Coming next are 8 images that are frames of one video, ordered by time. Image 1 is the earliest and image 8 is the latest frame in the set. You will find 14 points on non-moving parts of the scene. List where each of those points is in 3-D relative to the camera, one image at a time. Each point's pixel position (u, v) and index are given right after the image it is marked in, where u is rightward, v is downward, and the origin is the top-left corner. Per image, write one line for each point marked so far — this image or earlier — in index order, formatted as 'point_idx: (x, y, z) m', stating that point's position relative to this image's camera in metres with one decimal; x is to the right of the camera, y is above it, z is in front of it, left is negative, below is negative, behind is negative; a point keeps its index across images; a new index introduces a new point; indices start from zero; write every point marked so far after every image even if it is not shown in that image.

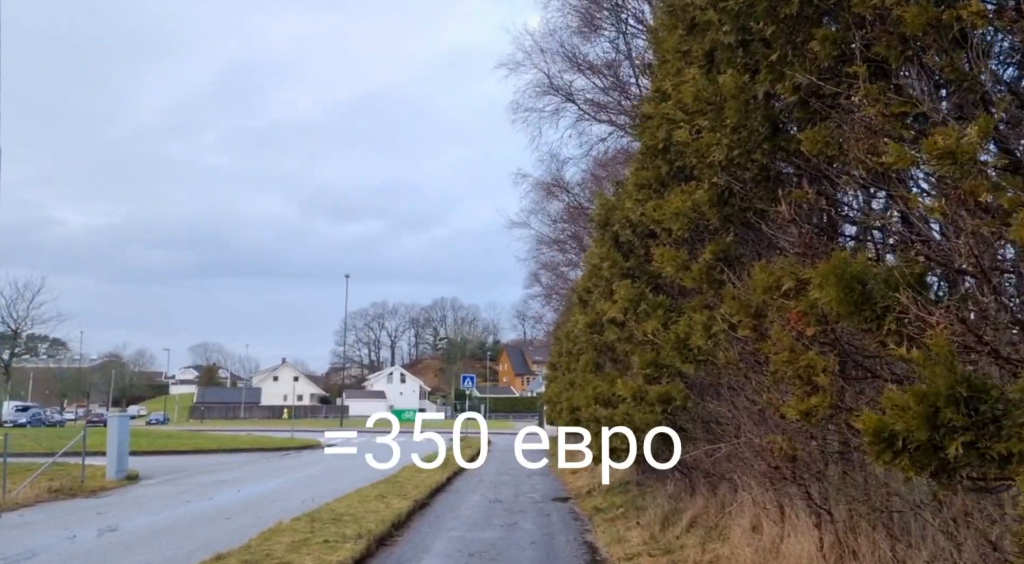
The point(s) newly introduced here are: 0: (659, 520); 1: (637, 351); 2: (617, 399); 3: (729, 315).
0: (+1.9, -3.1, +14.3) m
1: (+1.3, -0.7, +11.4) m
2: (+1.6, -1.7, +15.8) m
3: (+1.6, -0.2, +8.1) m
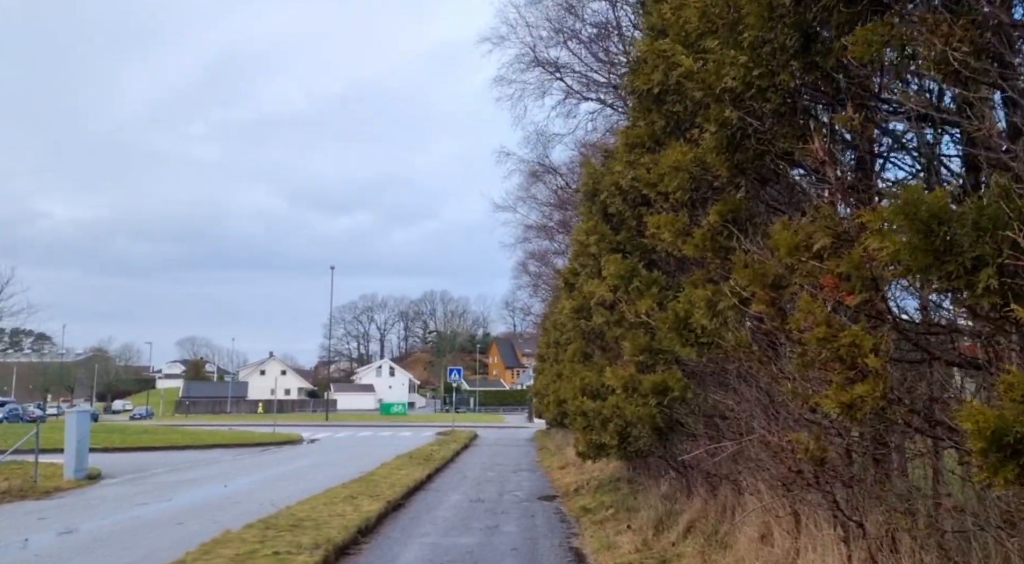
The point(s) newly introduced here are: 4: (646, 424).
0: (+1.6, -2.8, +12.9) m
1: (+1.1, -0.5, +10.0) m
2: (+1.3, -1.4, +14.4) m
3: (+1.4, 0.0, +6.7) m
4: (+1.3, -1.3, +10.4) m
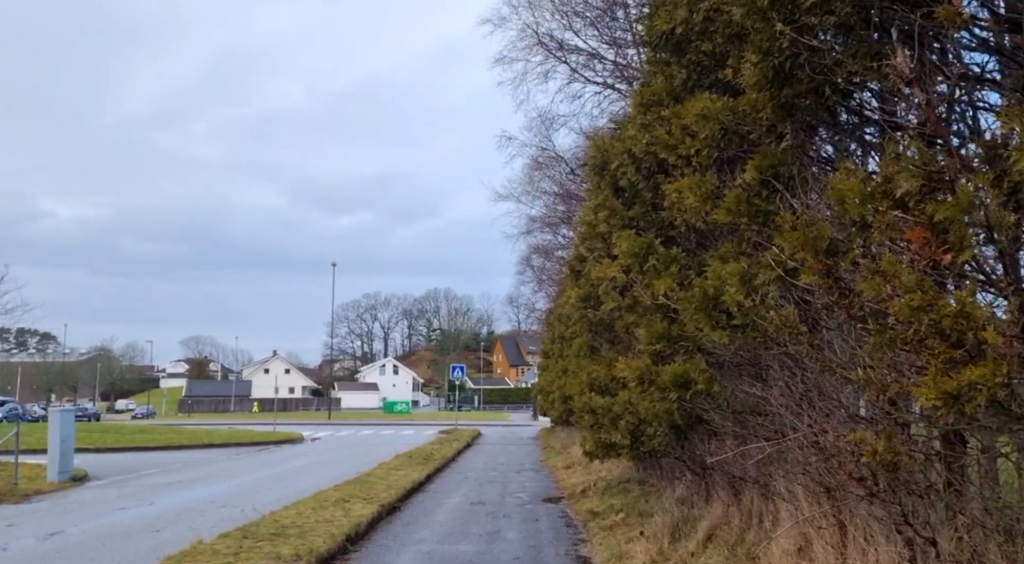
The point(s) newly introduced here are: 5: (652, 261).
0: (+1.7, -2.7, +11.8) m
1: (+1.1, -0.3, +8.8) m
2: (+1.3, -1.2, +13.2) m
3: (+1.4, +0.1, +5.6) m
4: (+1.3, -1.2, +9.3) m
5: (+1.1, +0.2, +8.6) m
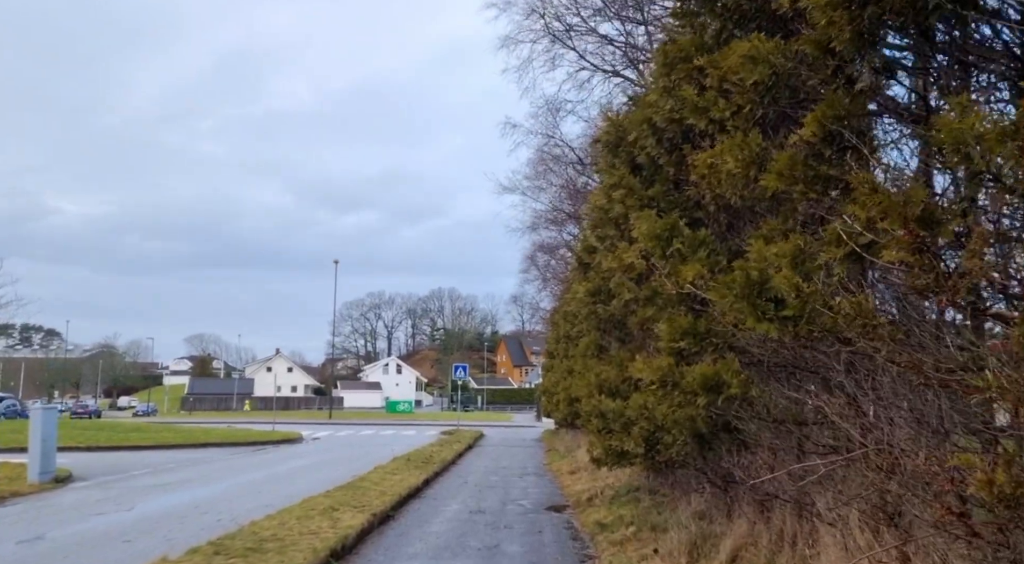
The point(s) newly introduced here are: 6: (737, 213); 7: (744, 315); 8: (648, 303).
0: (+1.7, -2.6, +10.6) m
1: (+1.1, -0.2, +7.7) m
2: (+1.4, -1.2, +12.0) m
3: (+1.4, +0.2, +4.4) m
4: (+1.3, -1.1, +8.1) m
5: (+1.1, +0.3, +7.4) m
6: (+1.5, +0.5, +7.3) m
7: (+1.2, -0.2, +5.5) m
8: (+1.1, -0.2, +8.8) m
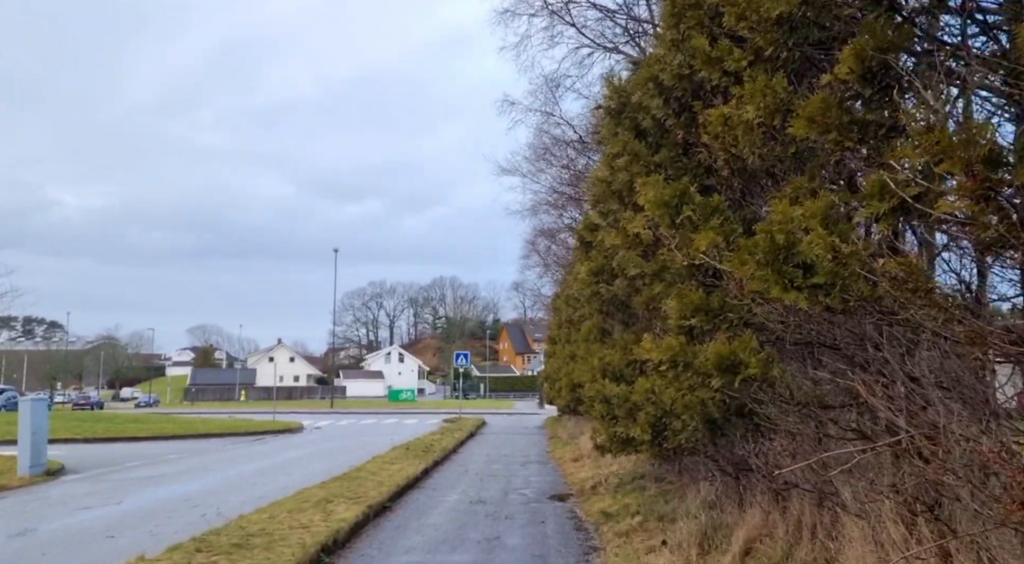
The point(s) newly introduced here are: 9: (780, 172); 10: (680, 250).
0: (+1.7, -2.4, +10.0) m
1: (+1.1, 0.0, +7.1) m
2: (+1.4, -0.9, +11.4) m
3: (+1.4, +0.4, +3.8) m
4: (+1.3, -0.9, +7.5) m
5: (+1.1, +0.4, +6.8) m
6: (+1.5, +0.6, +6.7) m
7: (+1.1, 0.0, +4.8) m
8: (+1.1, 0.0, +8.2) m
9: (+1.4, +0.6, +5.8) m
10: (+1.0, +0.2, +6.8) m
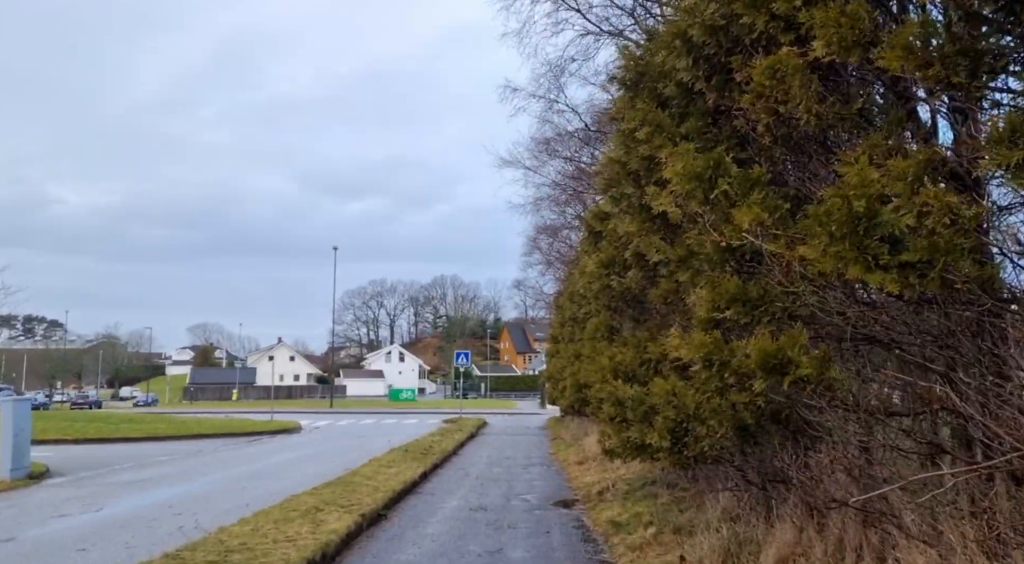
0: (+1.7, -2.3, +9.0) m
1: (+1.1, 0.0, +6.1) m
2: (+1.4, -0.8, +10.5) m
3: (+1.4, +0.4, +2.8) m
4: (+1.3, -0.8, +6.5) m
5: (+1.1, +0.5, +5.8) m
6: (+1.5, +0.7, +5.7) m
7: (+1.2, +0.1, +3.9) m
8: (+1.1, +0.1, +7.2) m
9: (+1.5, +0.6, +4.8) m
10: (+1.1, +0.3, +5.8) m
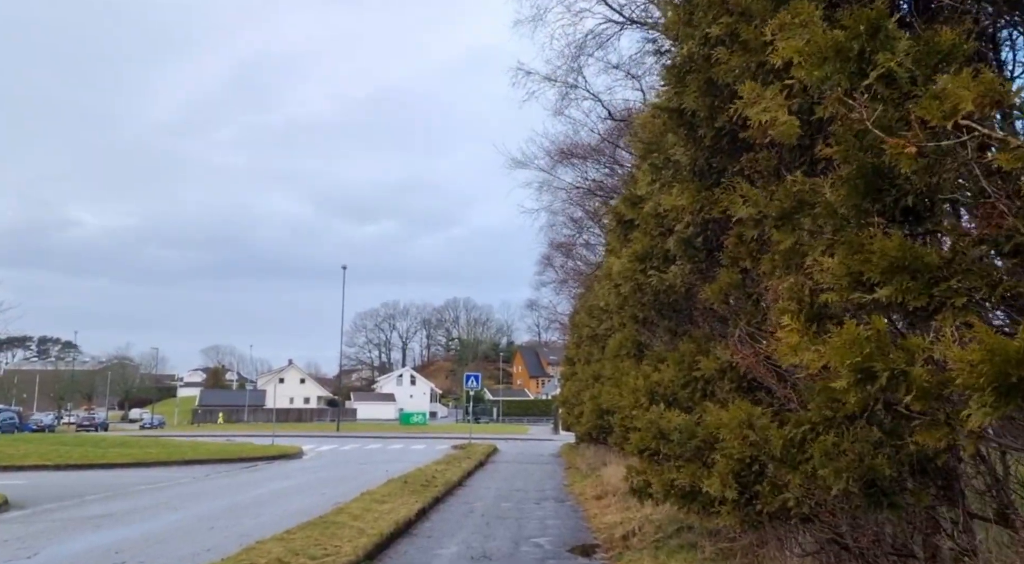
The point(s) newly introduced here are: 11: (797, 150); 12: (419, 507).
0: (+1.7, -2.2, +6.4) m
1: (+1.1, +0.2, +3.6) m
2: (+1.5, -0.8, +7.9) m
3: (+1.4, +0.7, +0.3) m
4: (+1.3, -0.7, +4.0) m
5: (+1.1, +0.7, +3.3) m
6: (+1.5, +0.9, +3.2) m
7: (+1.2, +0.3, +1.4) m
8: (+1.1, +0.2, +4.7) m
9: (+1.4, +0.8, +2.3) m
10: (+1.1, +0.4, +3.3) m
11: (+1.6, +0.8, +6.1) m
12: (-1.5, -3.7, +17.9) m
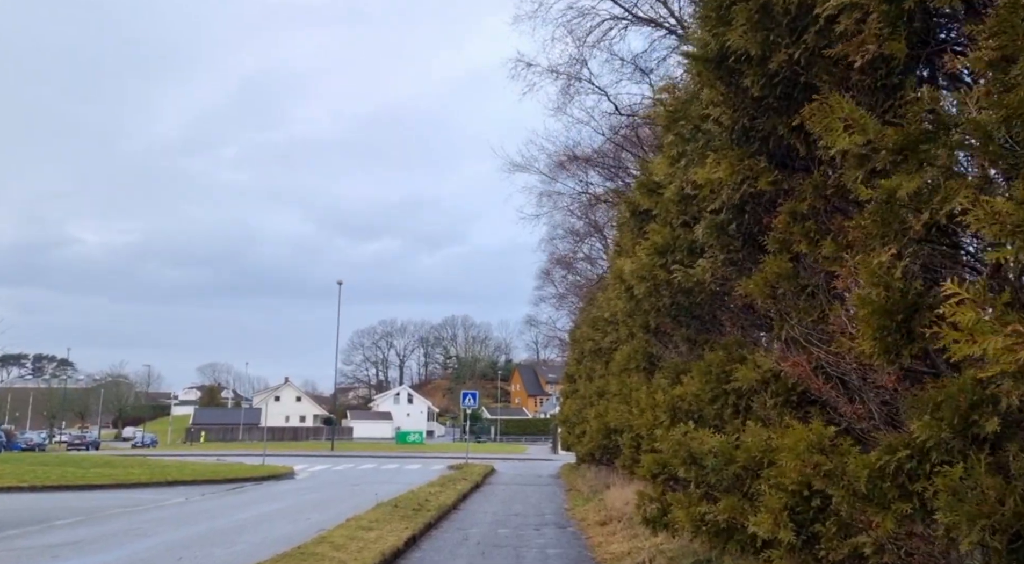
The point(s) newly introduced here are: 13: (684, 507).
0: (+1.7, -2.1, +5.0) m
1: (+1.1, +0.3, +2.2) m
2: (+1.4, -0.8, +6.5) m
3: (+1.4, +0.8, -1.1) m
4: (+1.3, -0.6, +2.6) m
5: (+1.1, +0.8, +1.9) m
6: (+1.5, +1.0, +1.9) m
7: (+1.2, +0.4, 0.0) m
8: (+1.1, +0.3, +3.3) m
9: (+1.5, +0.9, +0.9) m
10: (+1.1, +0.5, +1.9) m
11: (+1.6, +0.8, +4.7) m
12: (-1.6, -3.8, +16.5) m
13: (+1.2, -1.5, +7.0) m
